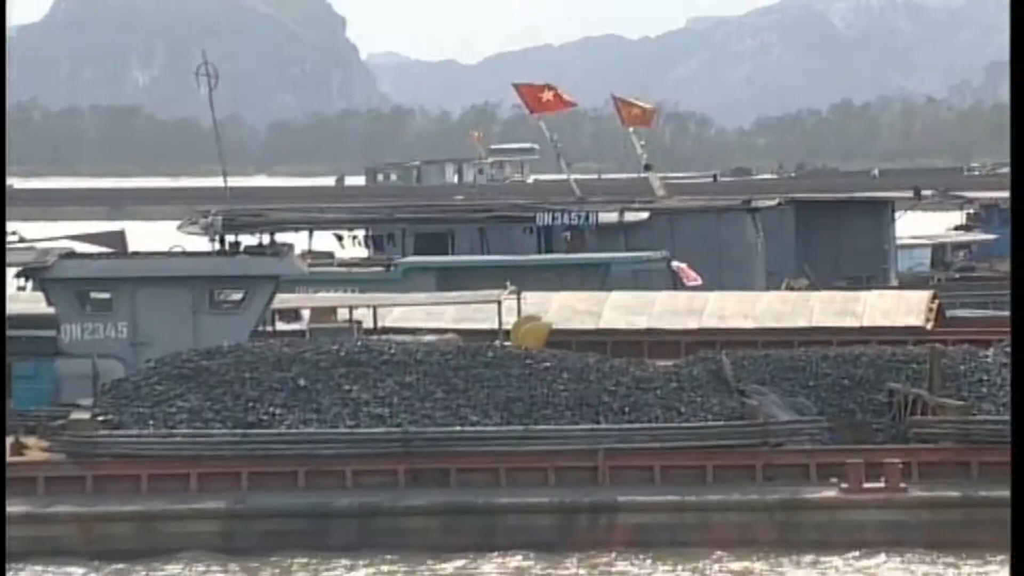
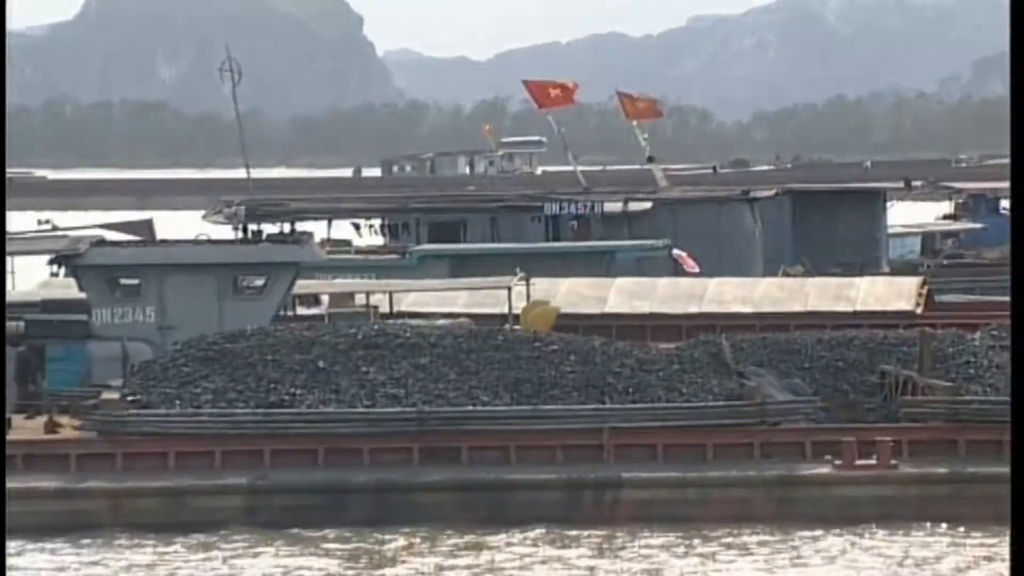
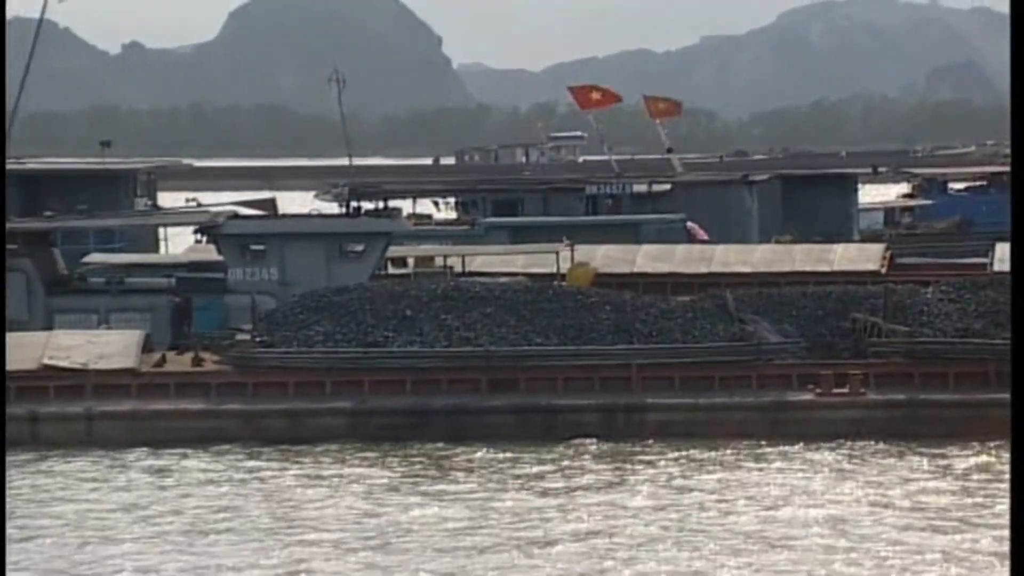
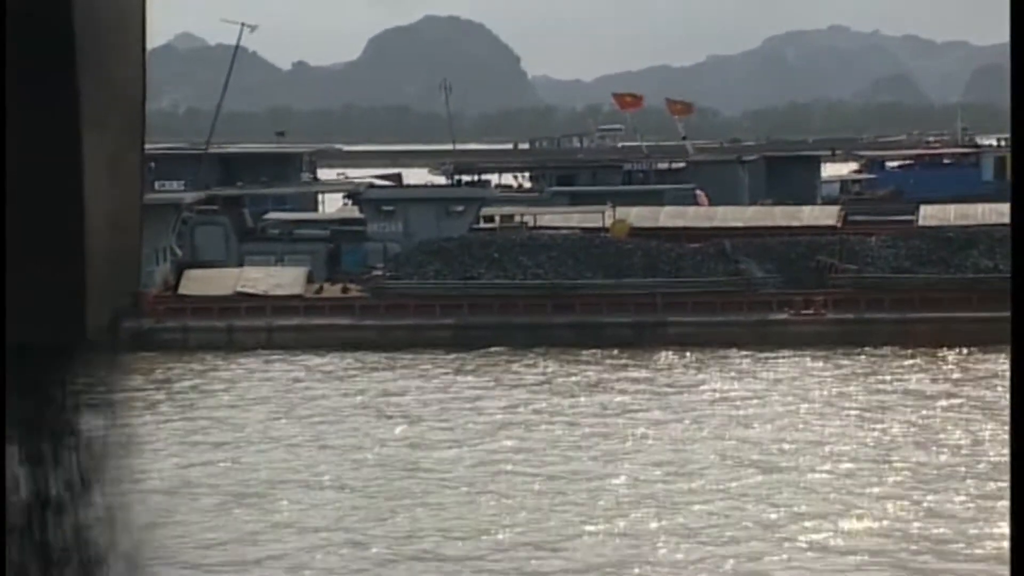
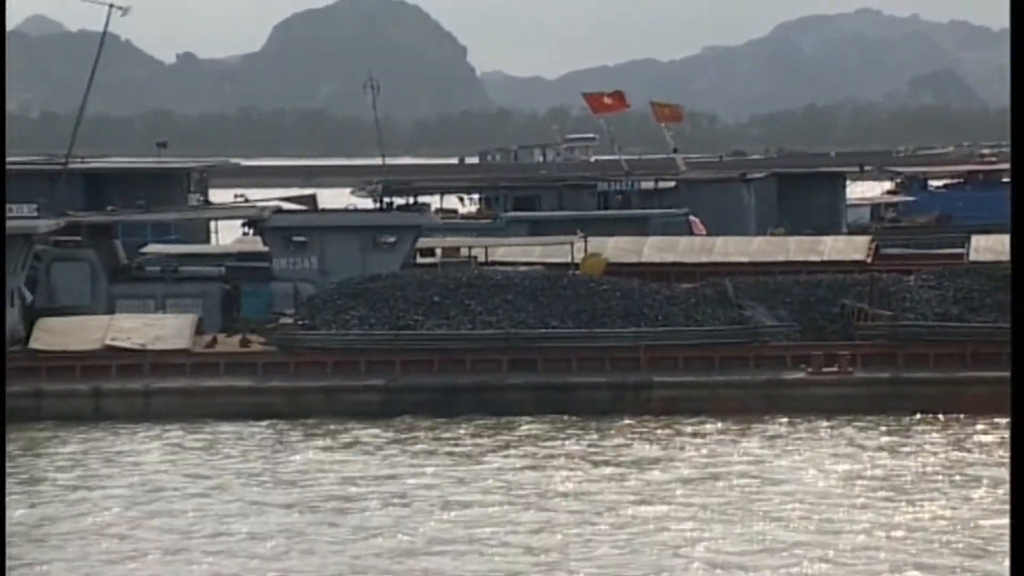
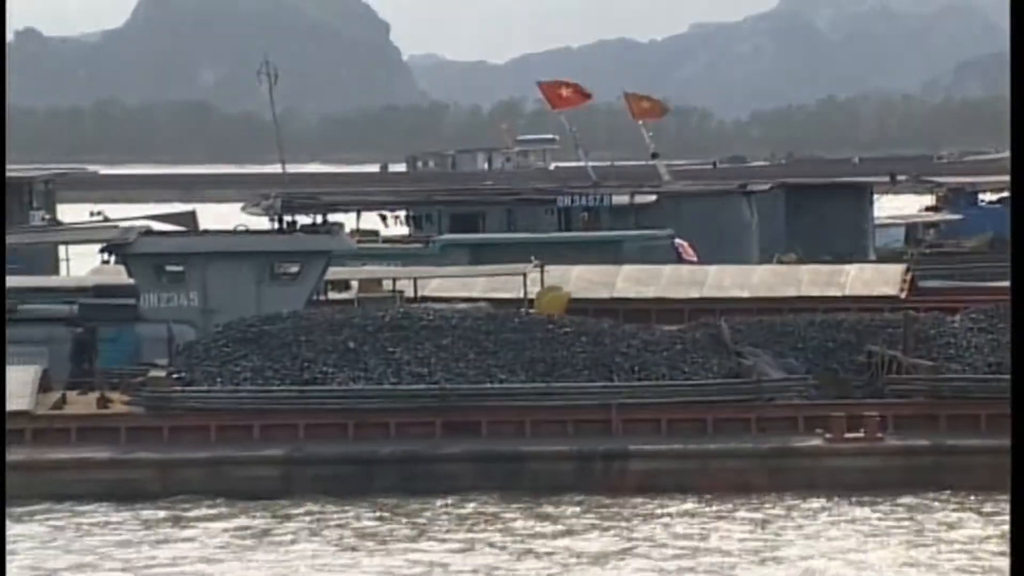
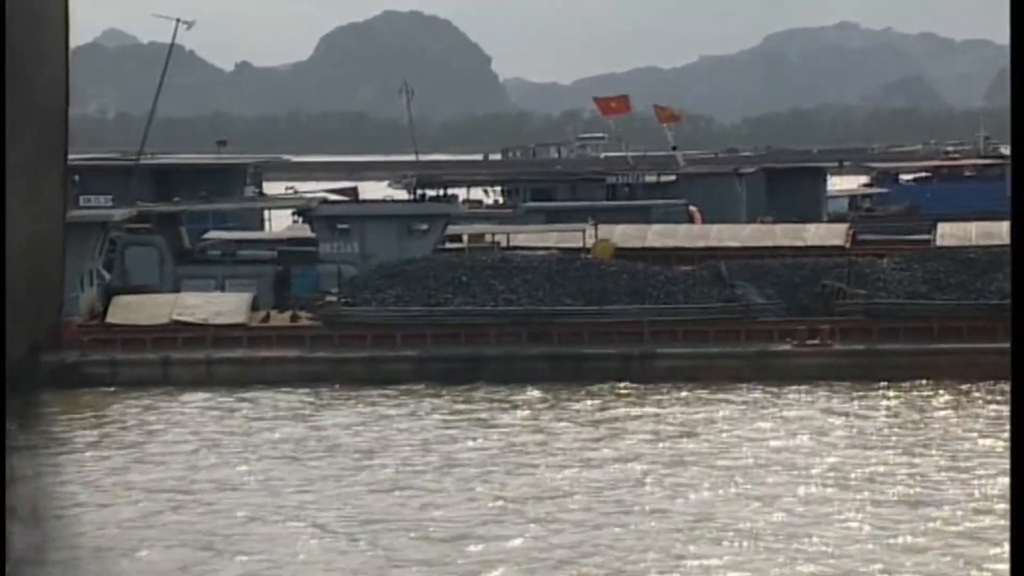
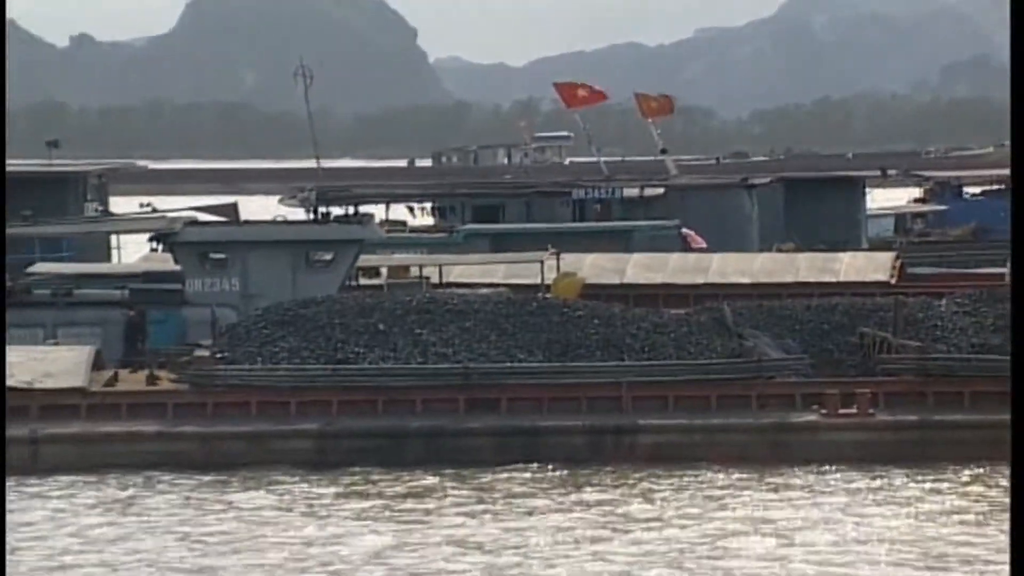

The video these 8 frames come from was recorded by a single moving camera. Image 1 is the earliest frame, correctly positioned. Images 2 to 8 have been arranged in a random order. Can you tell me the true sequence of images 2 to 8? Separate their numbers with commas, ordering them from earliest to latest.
2, 6, 8, 3, 5, 7, 4
